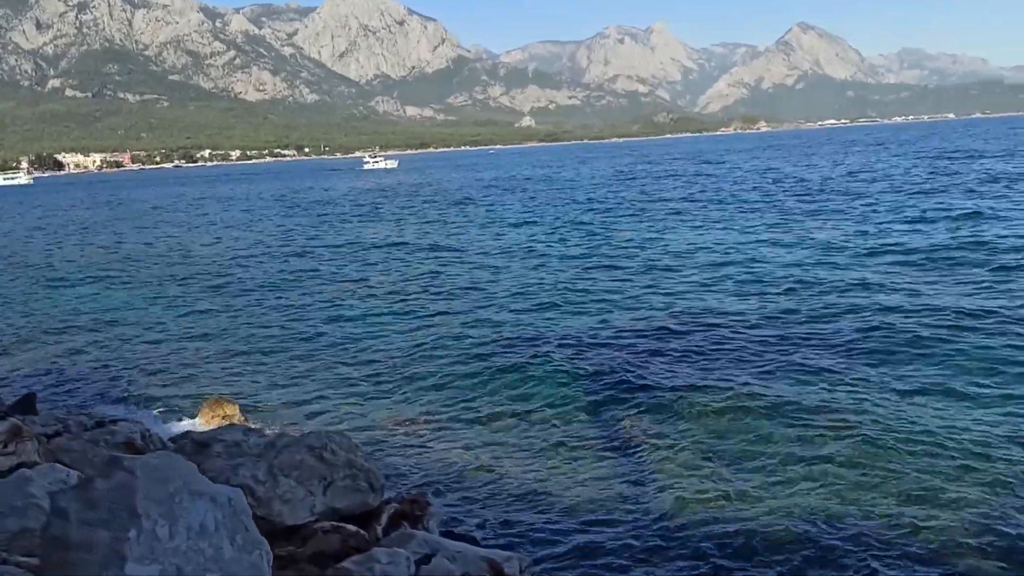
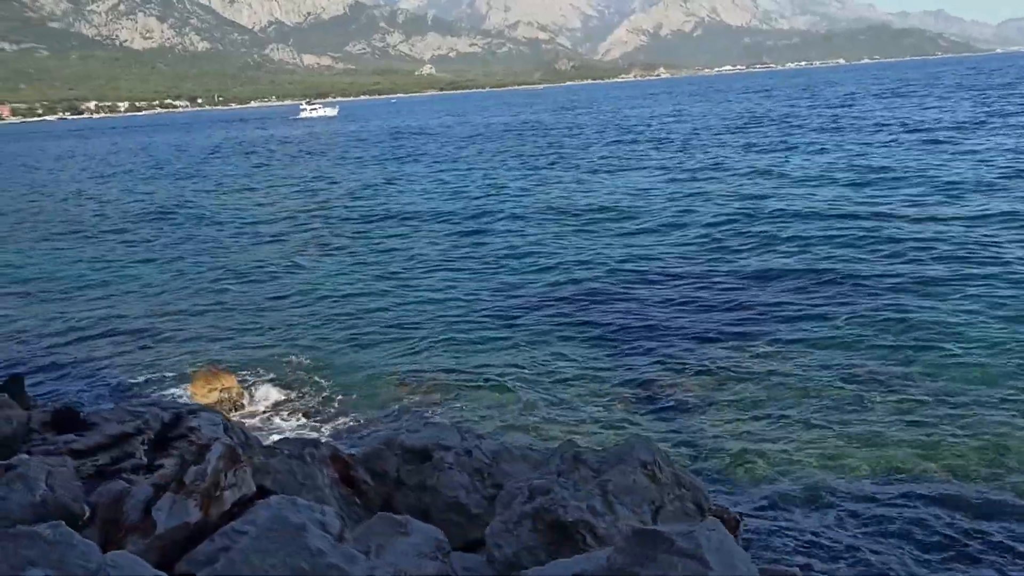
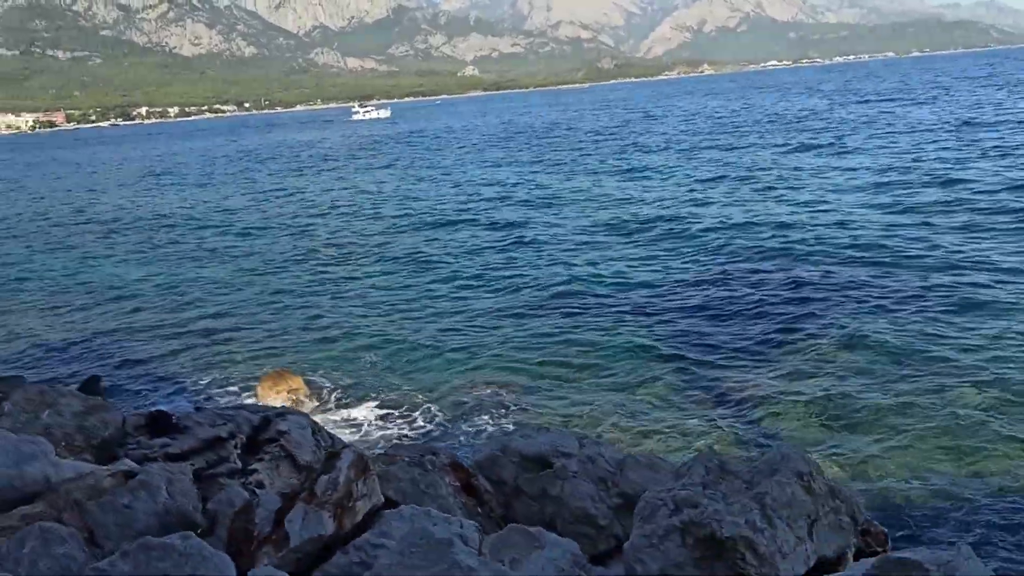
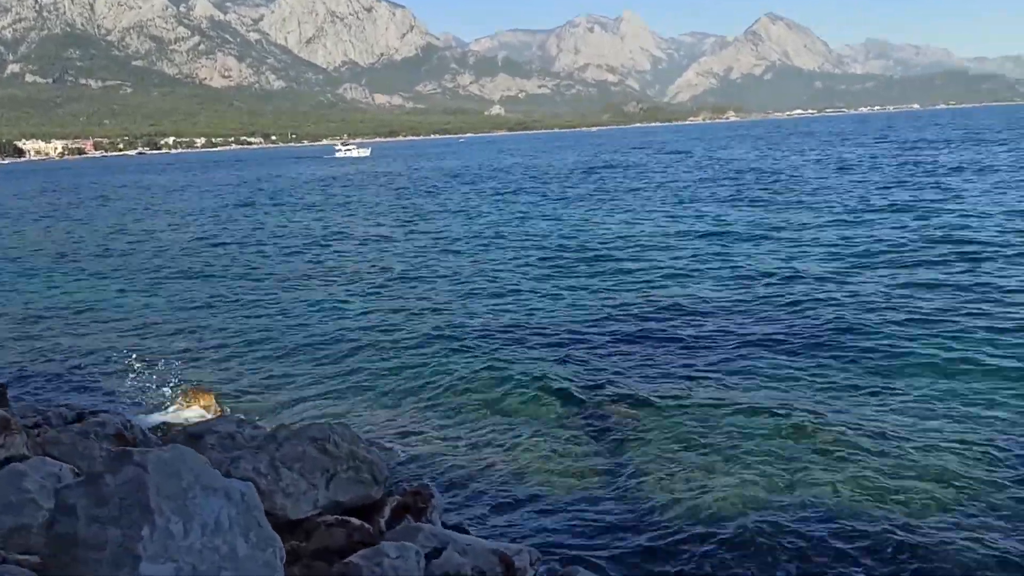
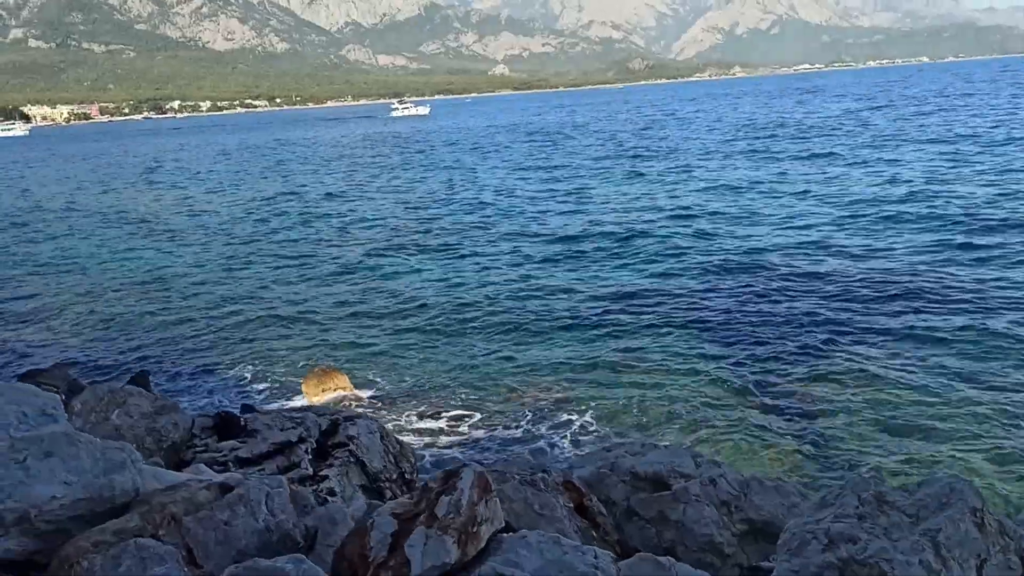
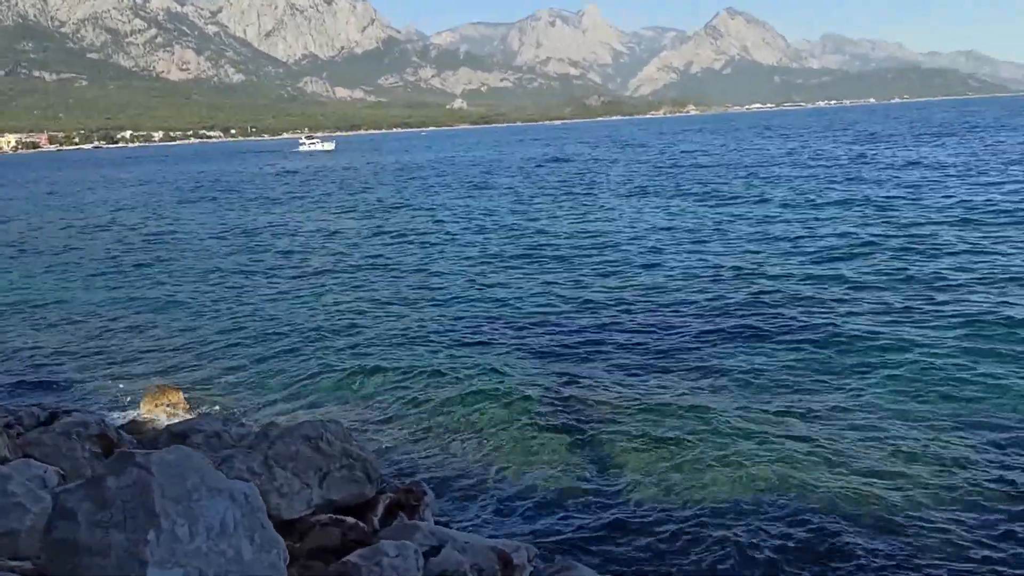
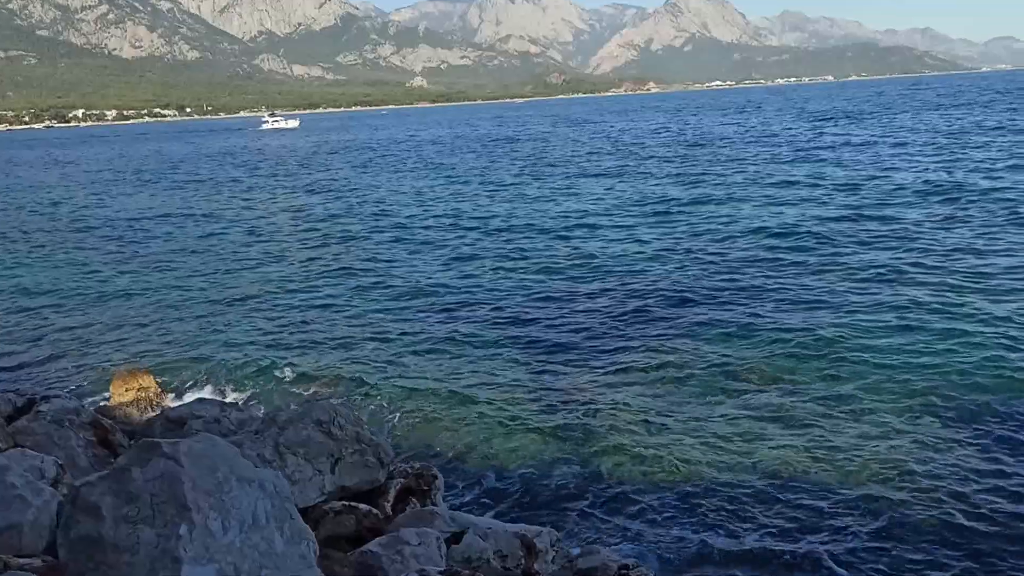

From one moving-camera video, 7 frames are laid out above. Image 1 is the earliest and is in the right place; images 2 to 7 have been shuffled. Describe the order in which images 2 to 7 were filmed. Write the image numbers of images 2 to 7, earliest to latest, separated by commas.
4, 6, 7, 2, 3, 5
